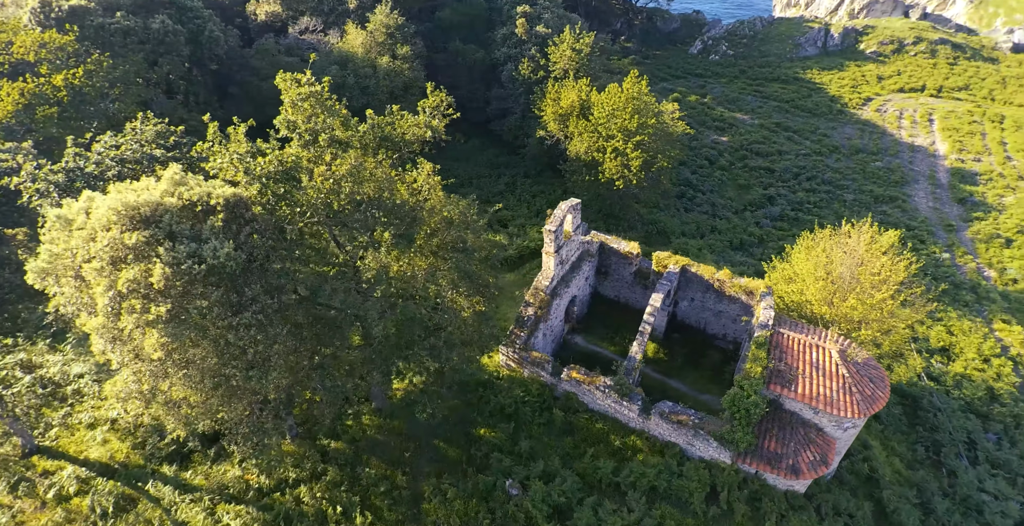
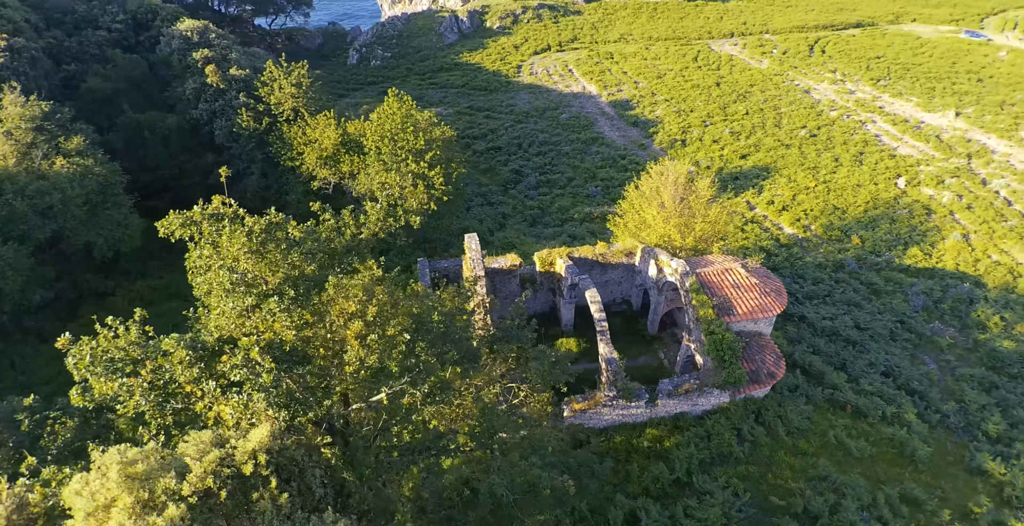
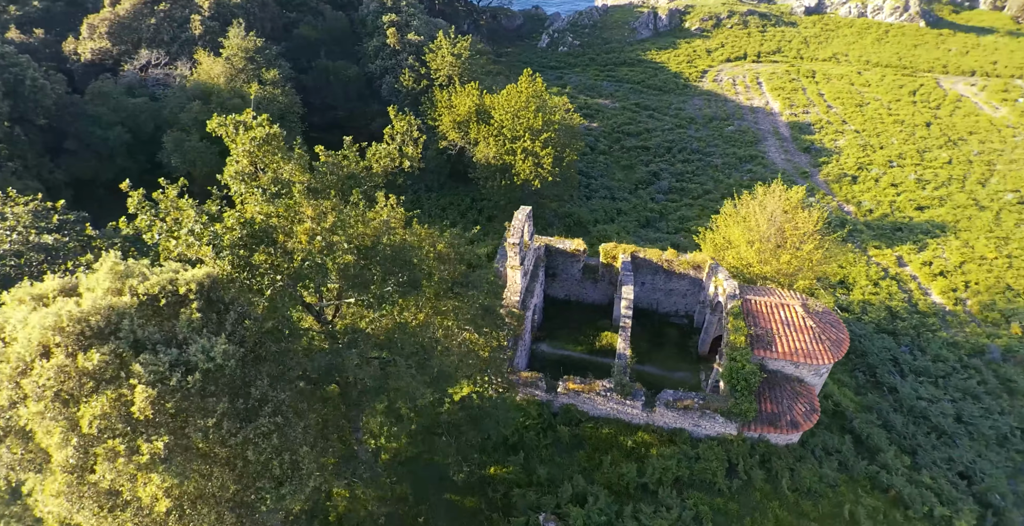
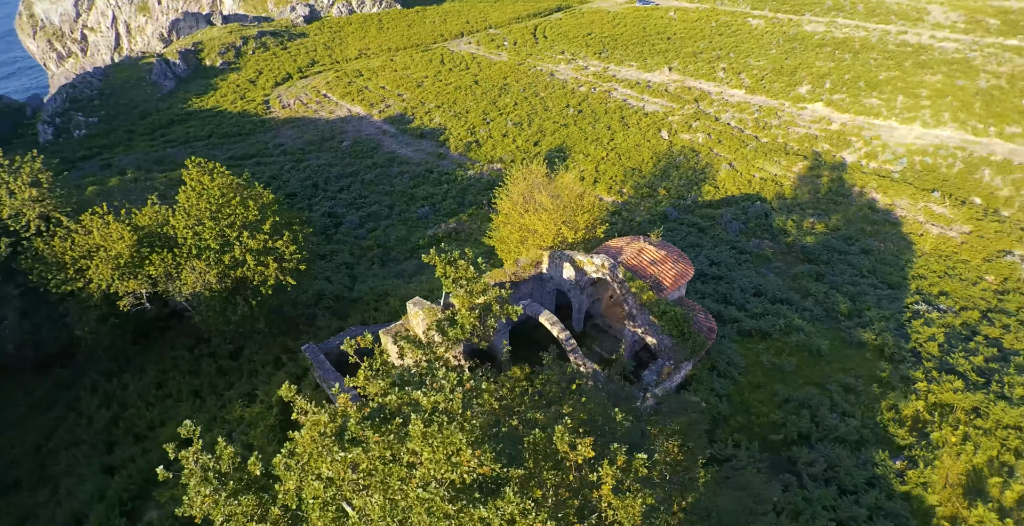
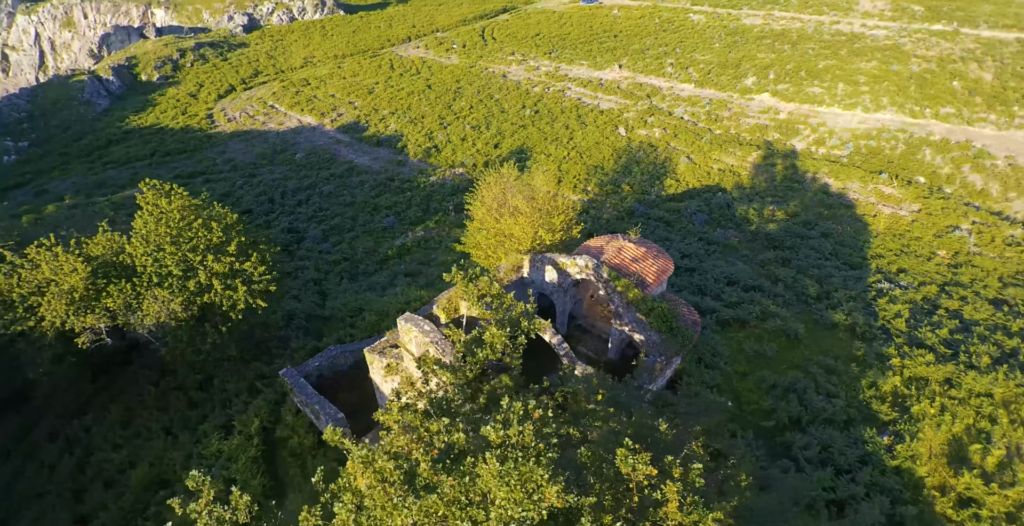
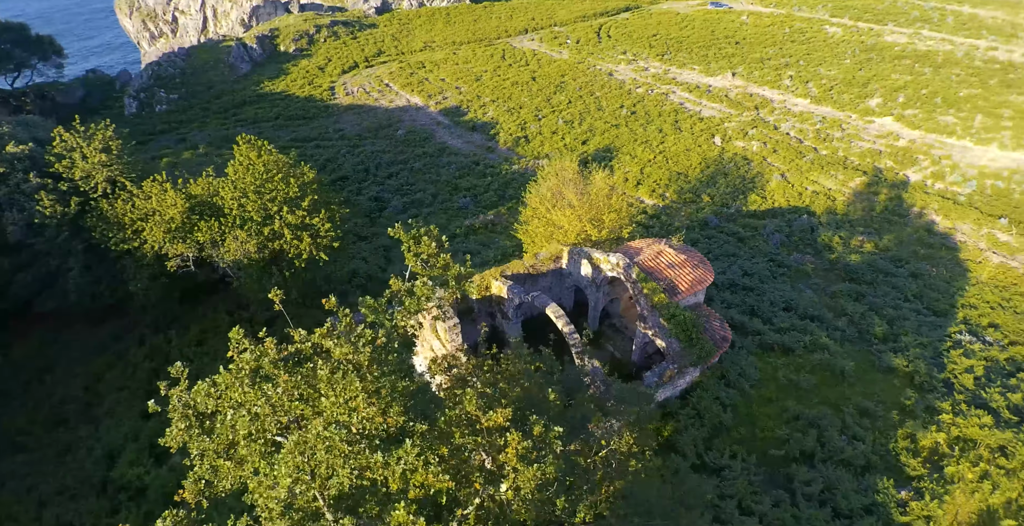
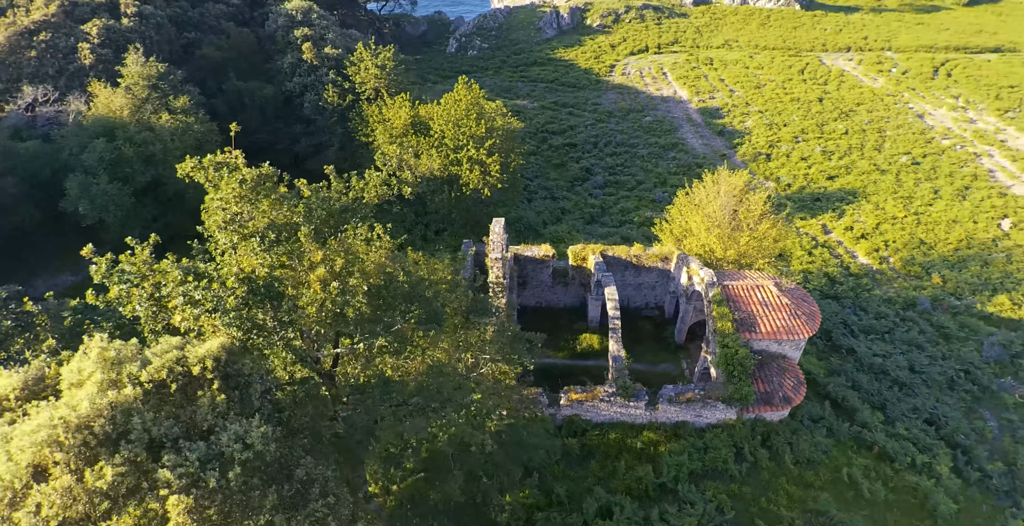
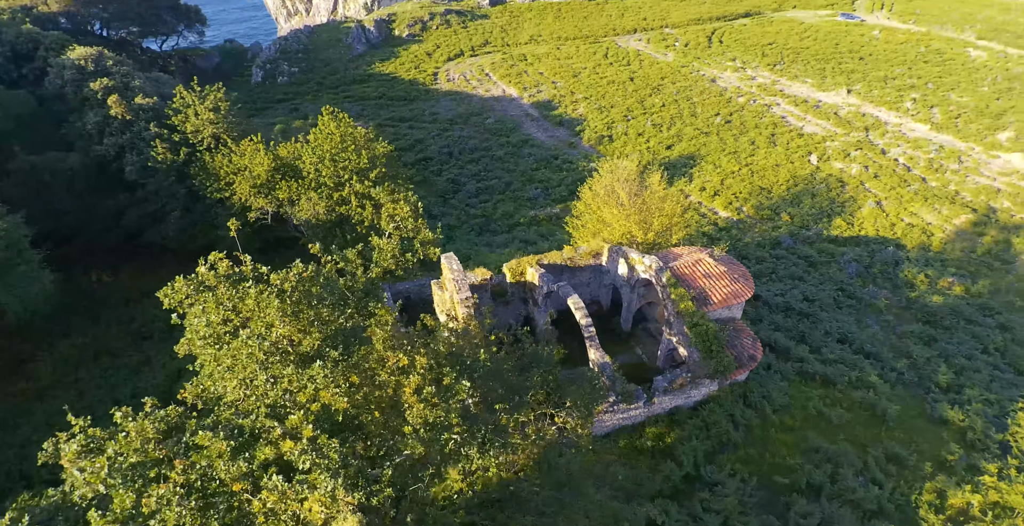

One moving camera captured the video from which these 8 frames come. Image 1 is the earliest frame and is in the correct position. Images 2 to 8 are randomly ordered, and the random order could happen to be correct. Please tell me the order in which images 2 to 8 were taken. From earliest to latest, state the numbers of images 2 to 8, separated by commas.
3, 7, 2, 8, 6, 4, 5
